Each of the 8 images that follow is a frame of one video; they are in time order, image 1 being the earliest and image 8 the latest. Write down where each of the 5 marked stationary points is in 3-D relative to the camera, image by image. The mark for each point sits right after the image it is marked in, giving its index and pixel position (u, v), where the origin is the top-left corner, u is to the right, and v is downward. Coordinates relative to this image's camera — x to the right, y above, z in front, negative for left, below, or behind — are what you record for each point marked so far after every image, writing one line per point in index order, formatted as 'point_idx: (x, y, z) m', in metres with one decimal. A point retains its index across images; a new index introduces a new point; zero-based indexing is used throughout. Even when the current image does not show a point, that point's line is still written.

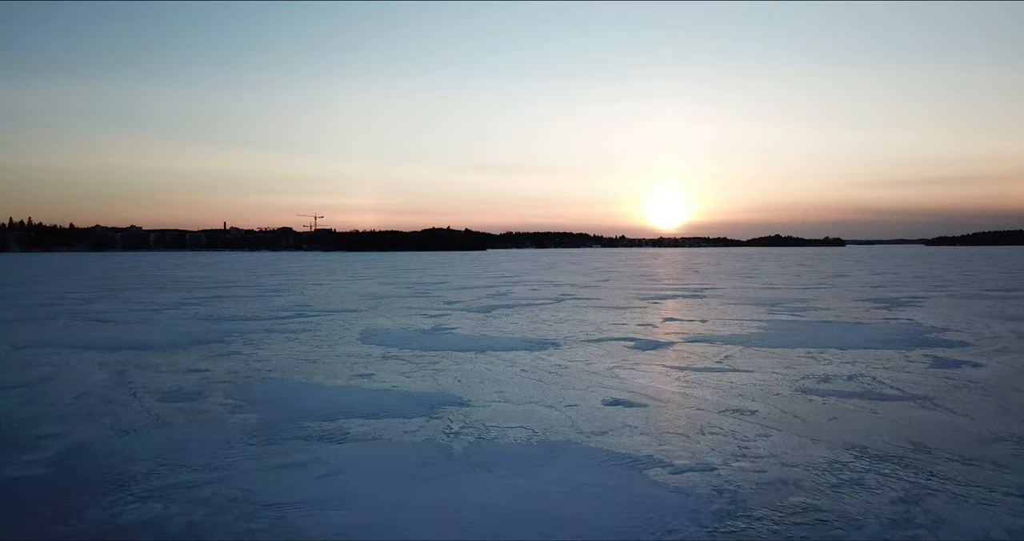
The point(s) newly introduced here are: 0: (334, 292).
0: (-3.4, -0.4, +14.3) m
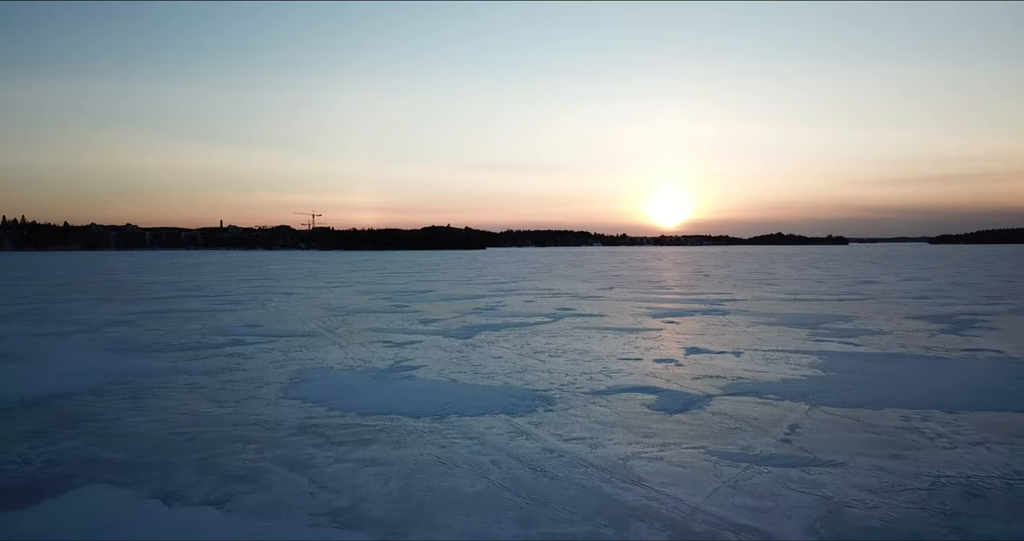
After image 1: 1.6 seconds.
0: (-3.5, -0.6, +12.4) m
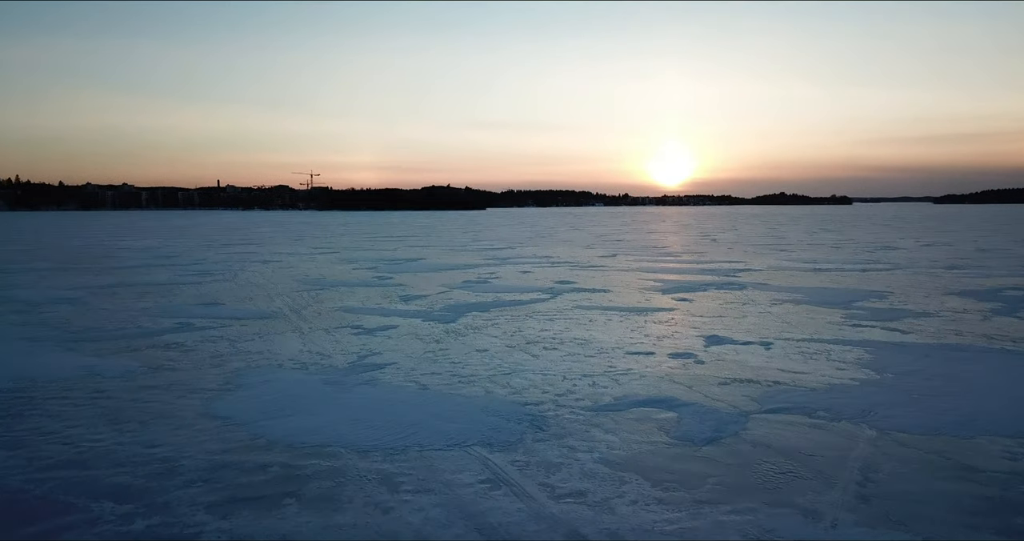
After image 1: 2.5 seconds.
0: (-3.6, -0.1, +11.3) m
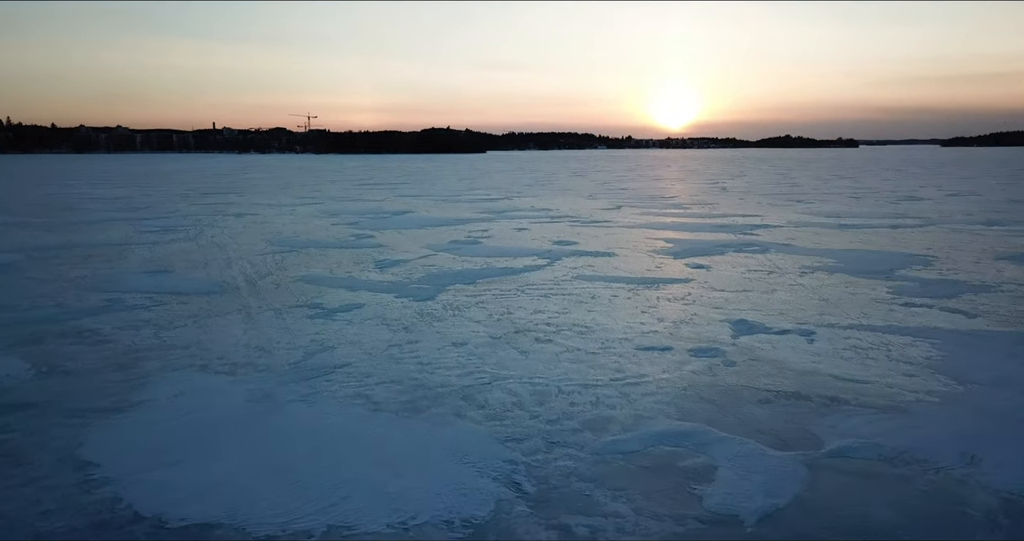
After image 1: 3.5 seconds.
0: (-3.7, +0.4, +10.2) m
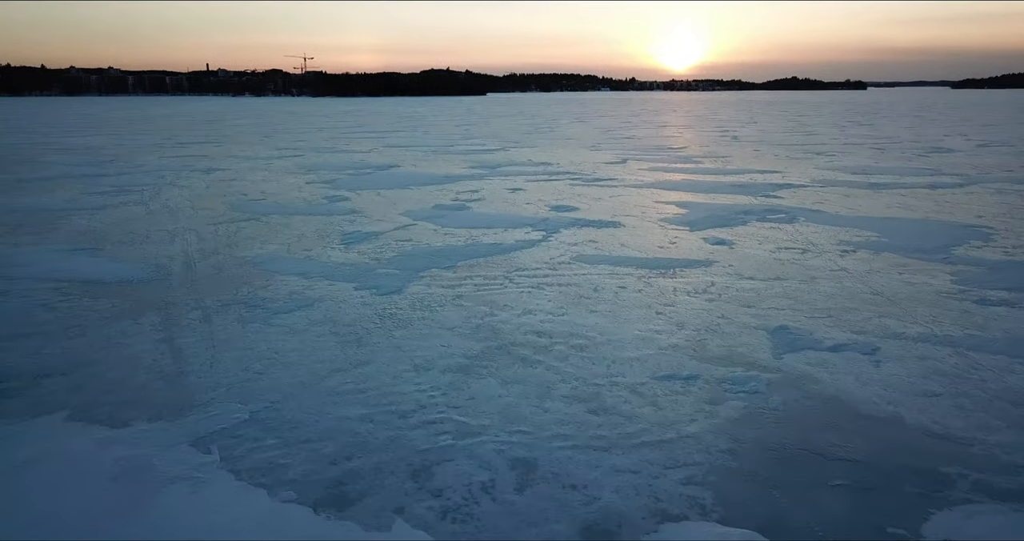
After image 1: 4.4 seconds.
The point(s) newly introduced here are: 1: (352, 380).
0: (-3.8, +0.8, +9.1) m
1: (-0.7, -0.5, +3.4) m
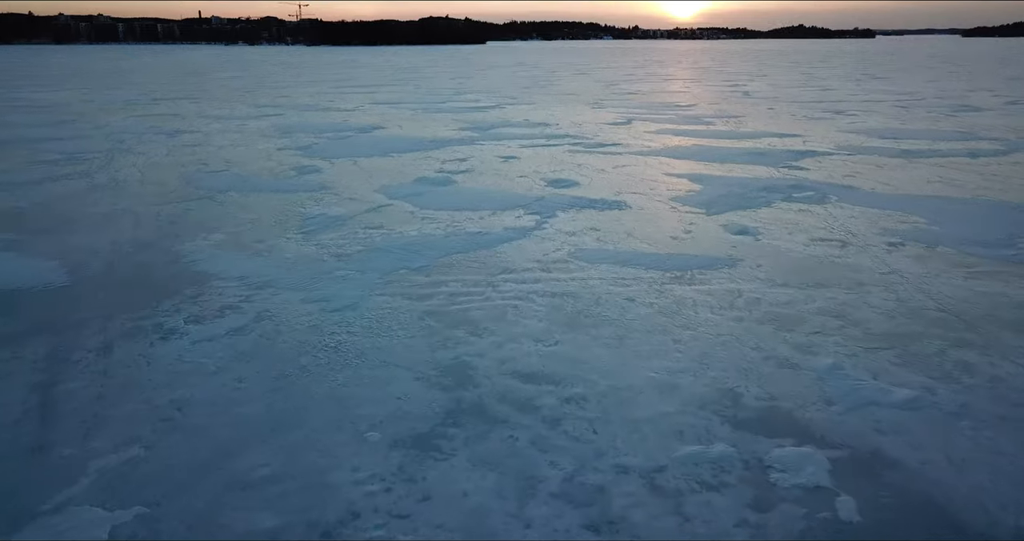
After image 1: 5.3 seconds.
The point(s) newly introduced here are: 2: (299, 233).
0: (-3.9, +1.1, +8.1) m
1: (-0.8, -0.6, +2.5) m
2: (-1.6, +0.3, +5.6) m
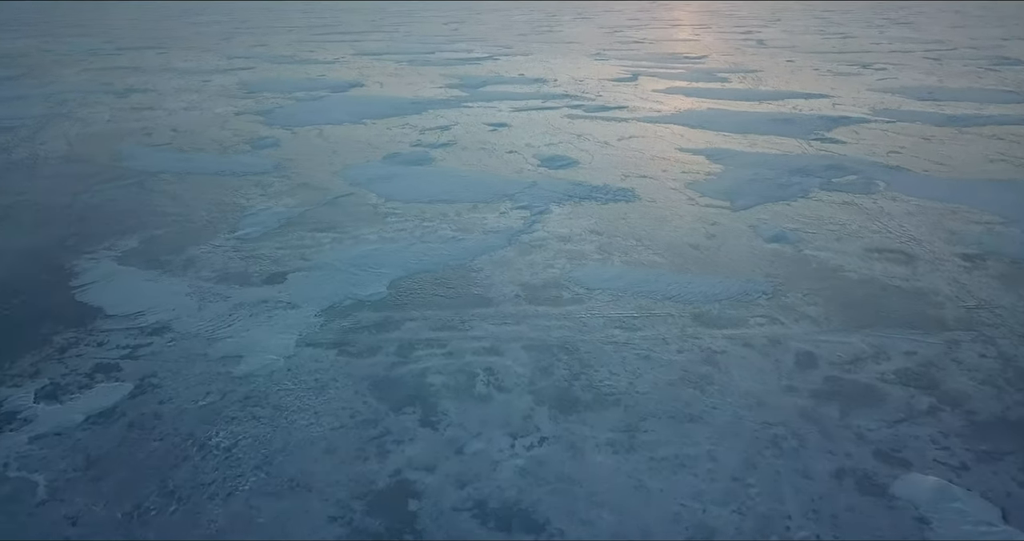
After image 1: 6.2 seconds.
0: (-4.0, +1.2, +7.0) m
1: (-0.9, -0.9, +1.5) m
2: (-1.7, +0.2, +4.5) m
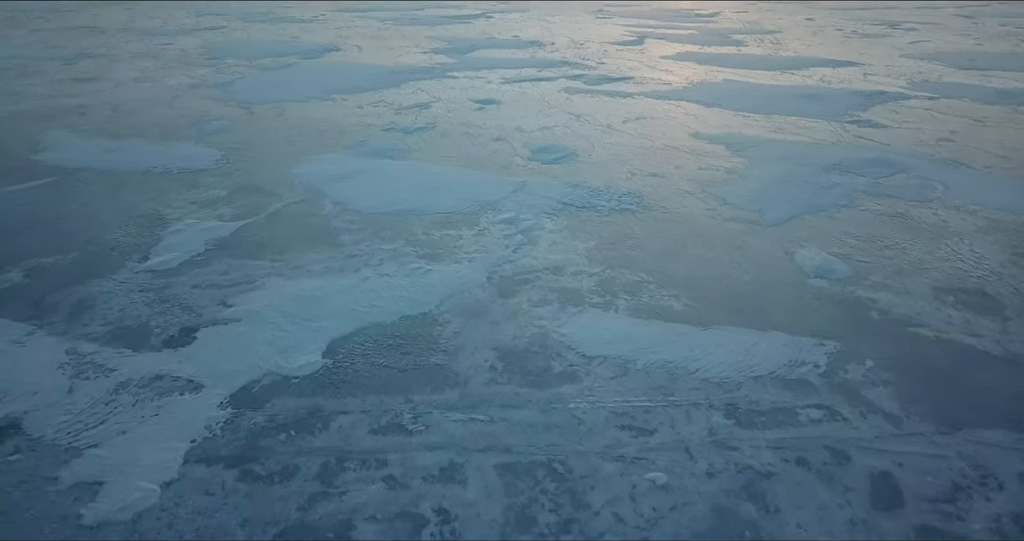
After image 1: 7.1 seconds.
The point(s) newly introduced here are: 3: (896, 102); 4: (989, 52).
0: (-4.1, +1.1, +6.0) m
1: (-1.0, -1.3, +0.7) m
2: (-1.8, 0.0, +3.6) m
3: (+3.5, +1.6, +6.9) m
4: (+6.0, +2.7, +9.4) m
